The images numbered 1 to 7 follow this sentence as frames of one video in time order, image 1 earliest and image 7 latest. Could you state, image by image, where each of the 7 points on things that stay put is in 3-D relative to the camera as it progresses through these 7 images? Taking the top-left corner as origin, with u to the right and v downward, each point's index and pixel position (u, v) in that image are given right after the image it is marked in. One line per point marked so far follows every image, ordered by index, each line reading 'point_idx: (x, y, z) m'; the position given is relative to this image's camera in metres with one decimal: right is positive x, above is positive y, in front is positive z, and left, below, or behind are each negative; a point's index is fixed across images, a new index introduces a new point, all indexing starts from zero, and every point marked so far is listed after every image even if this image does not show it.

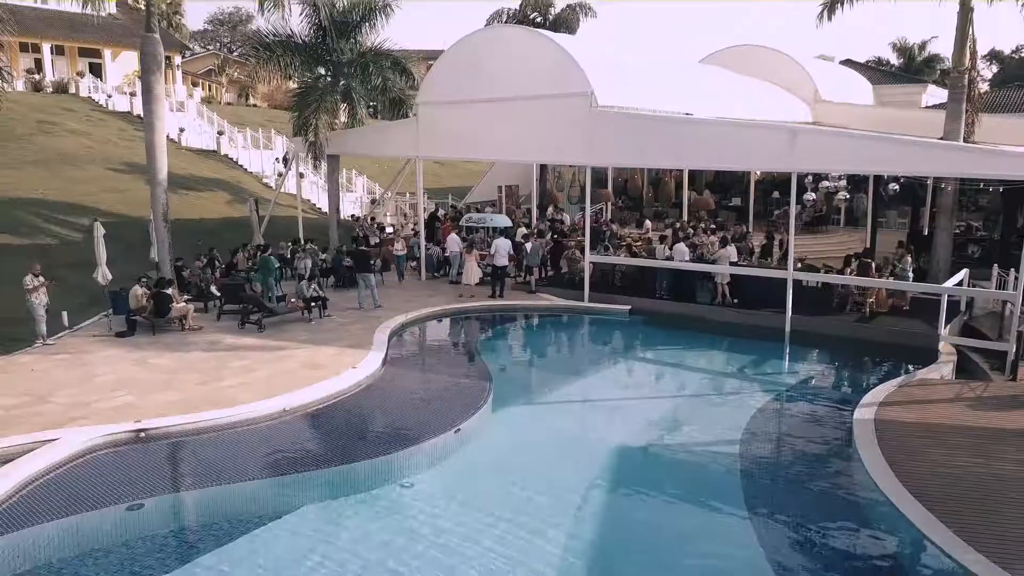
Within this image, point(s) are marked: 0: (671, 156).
0: (+3.1, +2.6, +15.8) m
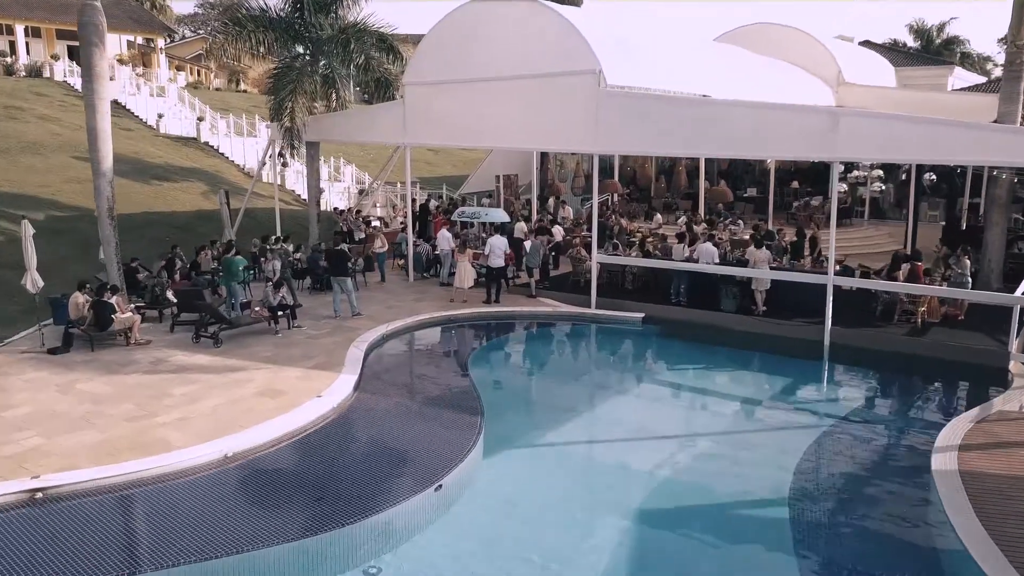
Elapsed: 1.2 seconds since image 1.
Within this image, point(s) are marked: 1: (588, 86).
0: (+3.0, +2.5, +13.9) m
1: (+1.4, +3.8, +14.8) m
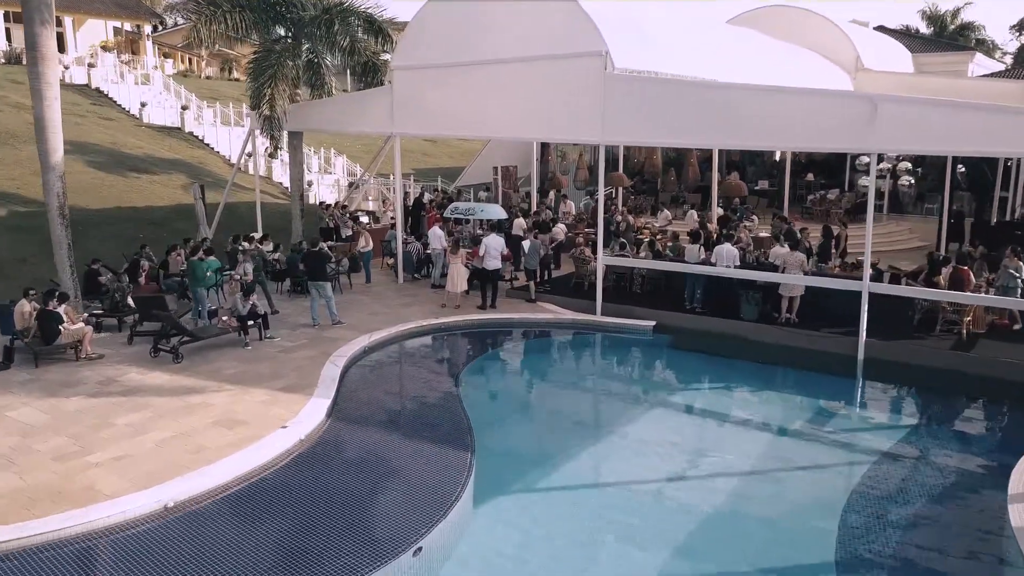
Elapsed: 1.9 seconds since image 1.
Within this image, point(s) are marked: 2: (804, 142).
0: (+3.0, +2.4, +12.5) m
1: (+1.3, +3.7, +13.4) m
2: (+4.3, +2.1, +11.7) m
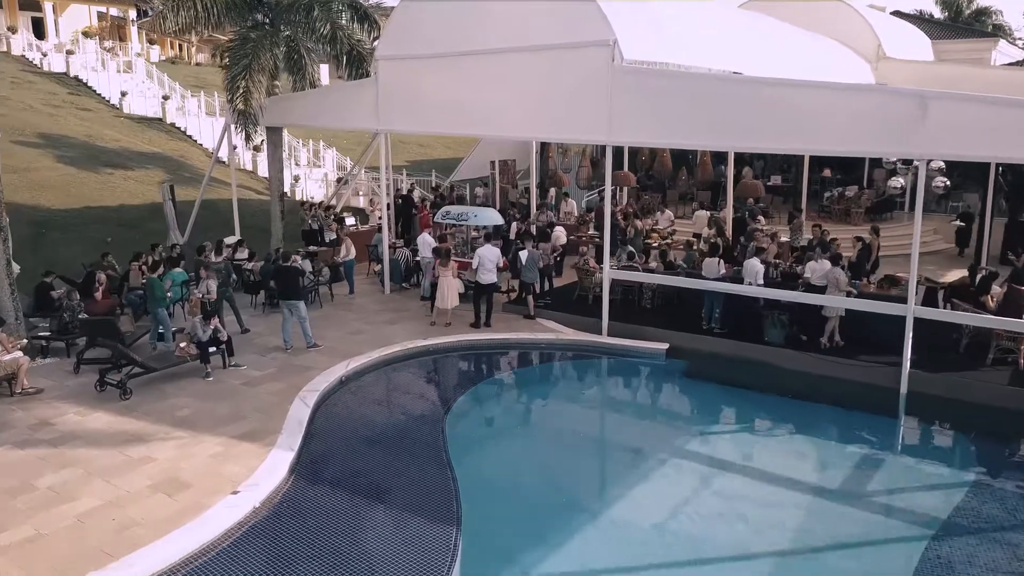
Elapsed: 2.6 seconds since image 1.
0: (+2.9, +2.2, +11.1) m
1: (+1.3, +3.4, +12.0) m
2: (+4.2, +1.8, +10.3) m
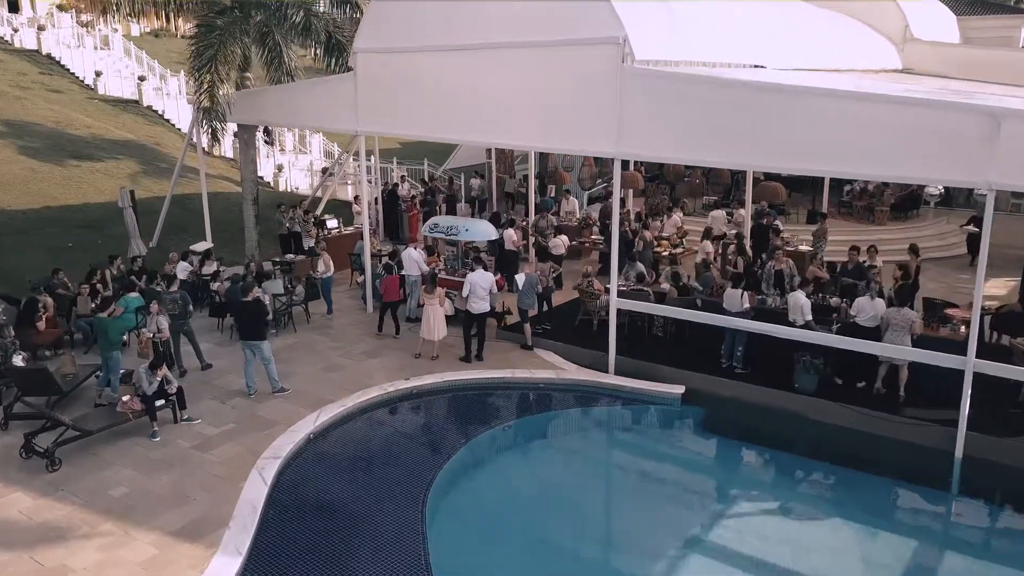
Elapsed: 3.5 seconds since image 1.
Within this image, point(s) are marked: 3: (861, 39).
0: (+2.8, +1.7, +9.6) m
1: (+1.2, +3.0, +10.4) m
2: (+4.1, +1.3, +8.8) m
3: (+8.5, +6.0, +19.3) m
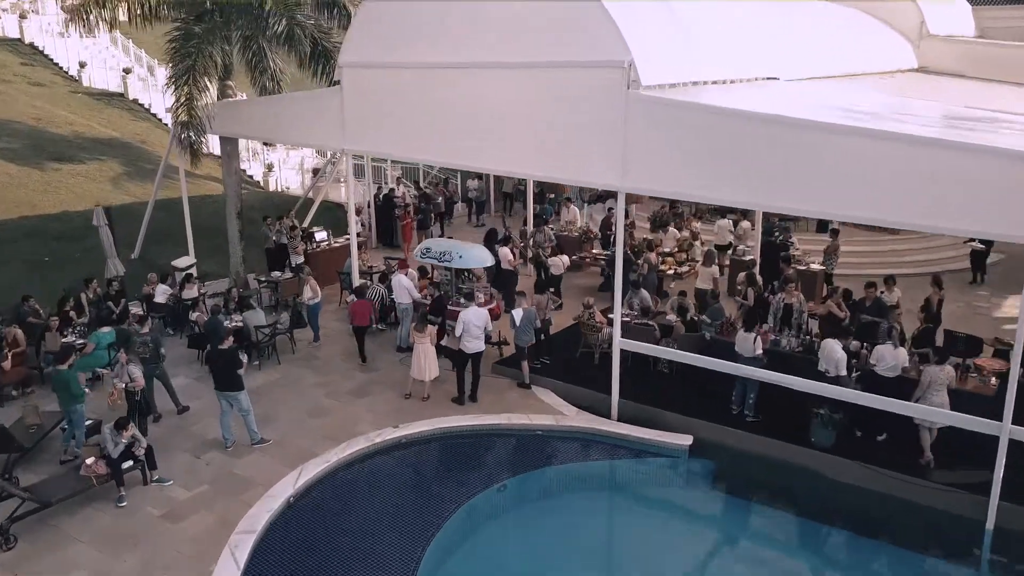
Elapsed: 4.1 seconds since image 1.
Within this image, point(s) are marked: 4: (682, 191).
0: (+2.8, +1.1, +8.8) m
1: (+1.2, +2.4, +9.6) m
2: (+4.1, +0.8, +8.0) m
3: (+8.4, +5.8, +18.4) m
4: (+2.2, +1.1, +9.3) m
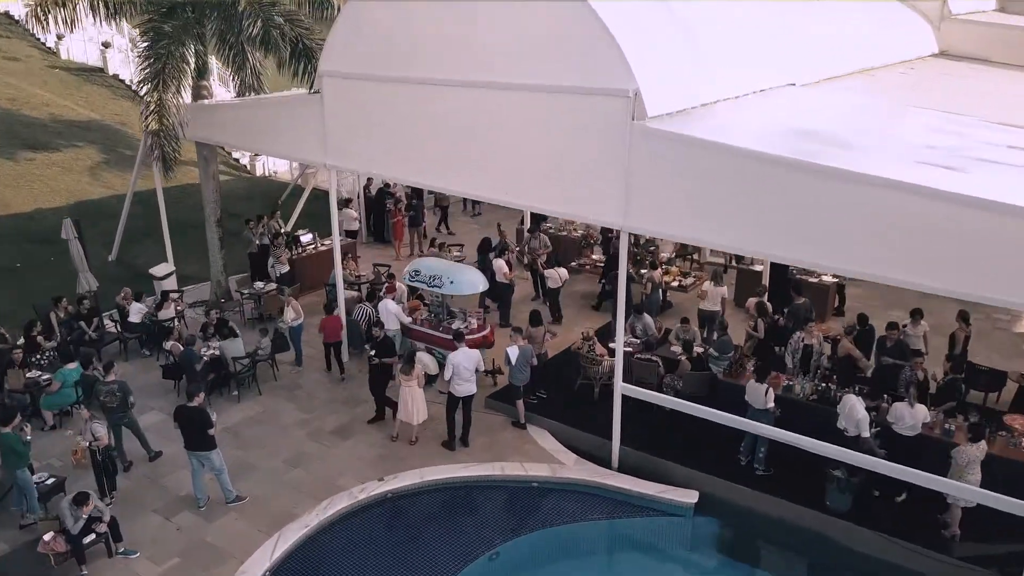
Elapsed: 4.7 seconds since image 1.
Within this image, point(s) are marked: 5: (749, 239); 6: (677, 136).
0: (+2.7, +0.5, +8.0) m
1: (+1.1, +1.9, +8.7) m
2: (+4.0, +0.1, +7.2) m
3: (+8.4, +5.8, +17.3) m
4: (+2.1, +0.6, +8.5) m
5: (+2.6, +0.5, +8.1) m
6: (+1.9, +1.5, +8.2) m
